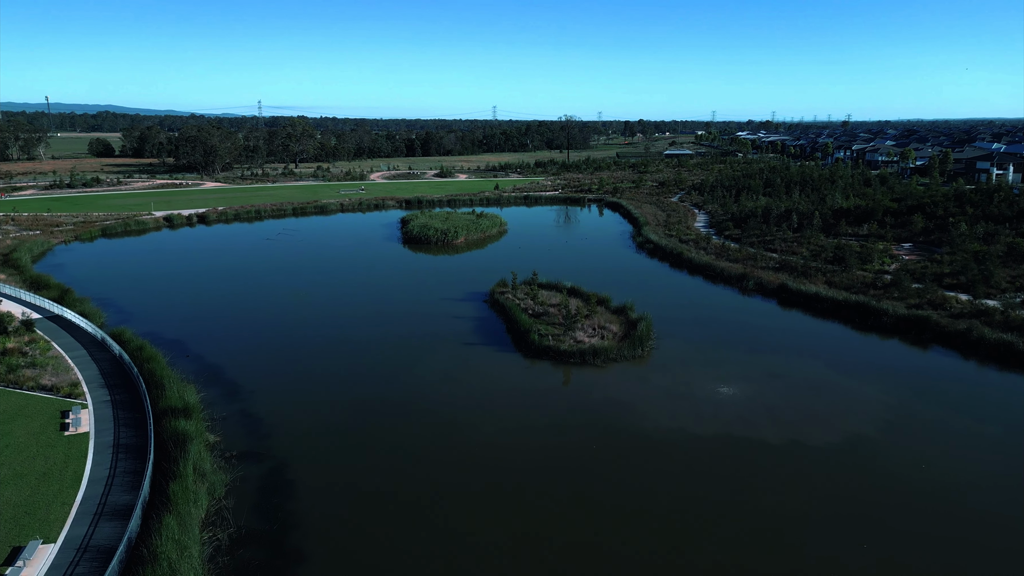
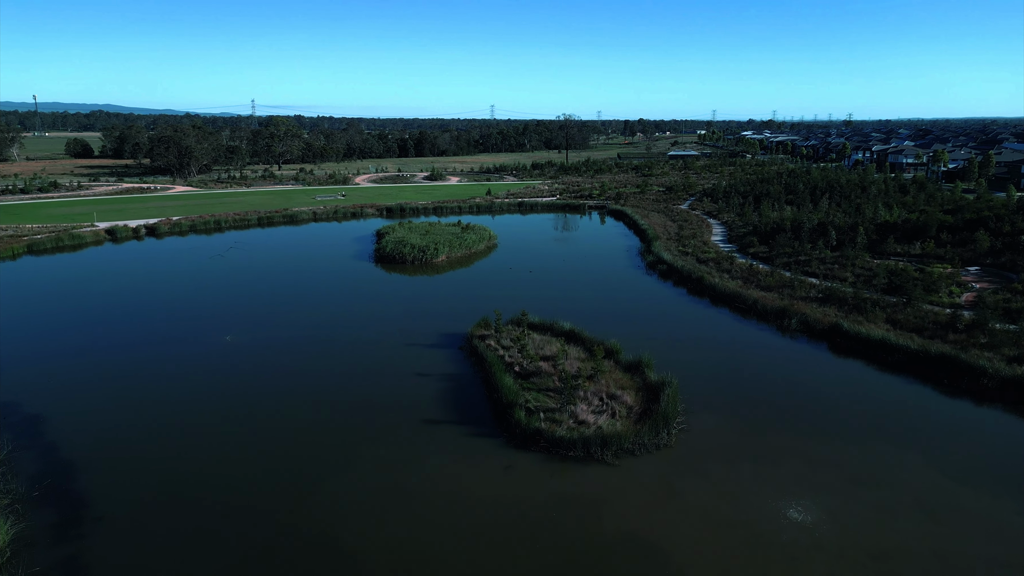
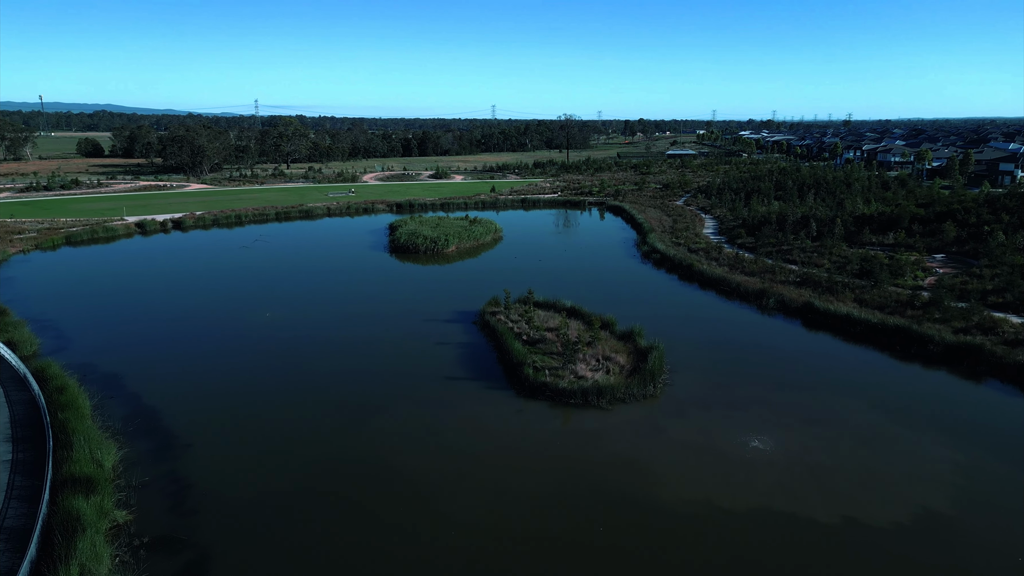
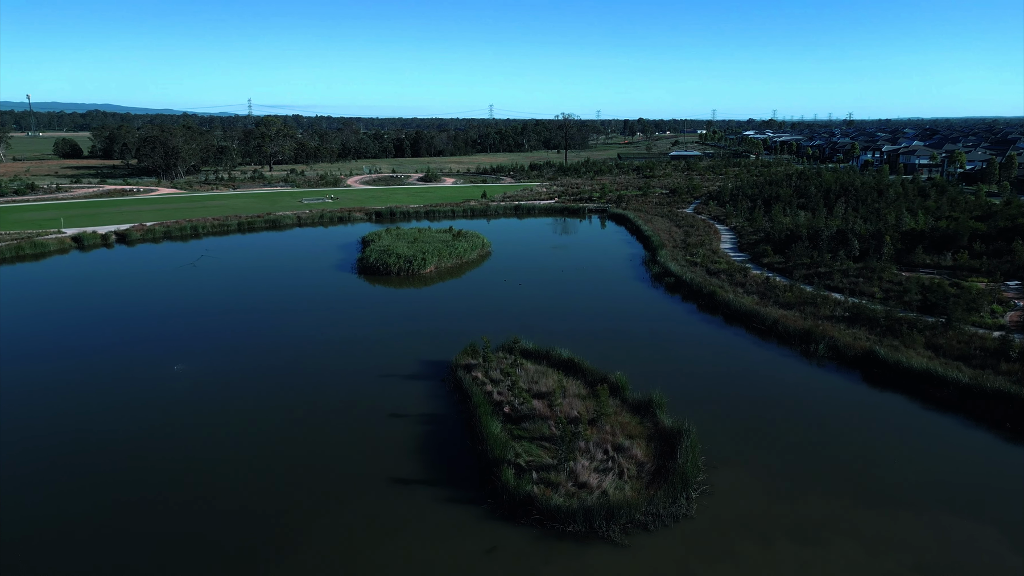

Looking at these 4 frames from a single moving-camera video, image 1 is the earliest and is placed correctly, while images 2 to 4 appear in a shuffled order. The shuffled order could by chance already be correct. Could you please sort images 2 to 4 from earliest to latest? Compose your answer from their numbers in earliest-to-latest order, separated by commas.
3, 2, 4
